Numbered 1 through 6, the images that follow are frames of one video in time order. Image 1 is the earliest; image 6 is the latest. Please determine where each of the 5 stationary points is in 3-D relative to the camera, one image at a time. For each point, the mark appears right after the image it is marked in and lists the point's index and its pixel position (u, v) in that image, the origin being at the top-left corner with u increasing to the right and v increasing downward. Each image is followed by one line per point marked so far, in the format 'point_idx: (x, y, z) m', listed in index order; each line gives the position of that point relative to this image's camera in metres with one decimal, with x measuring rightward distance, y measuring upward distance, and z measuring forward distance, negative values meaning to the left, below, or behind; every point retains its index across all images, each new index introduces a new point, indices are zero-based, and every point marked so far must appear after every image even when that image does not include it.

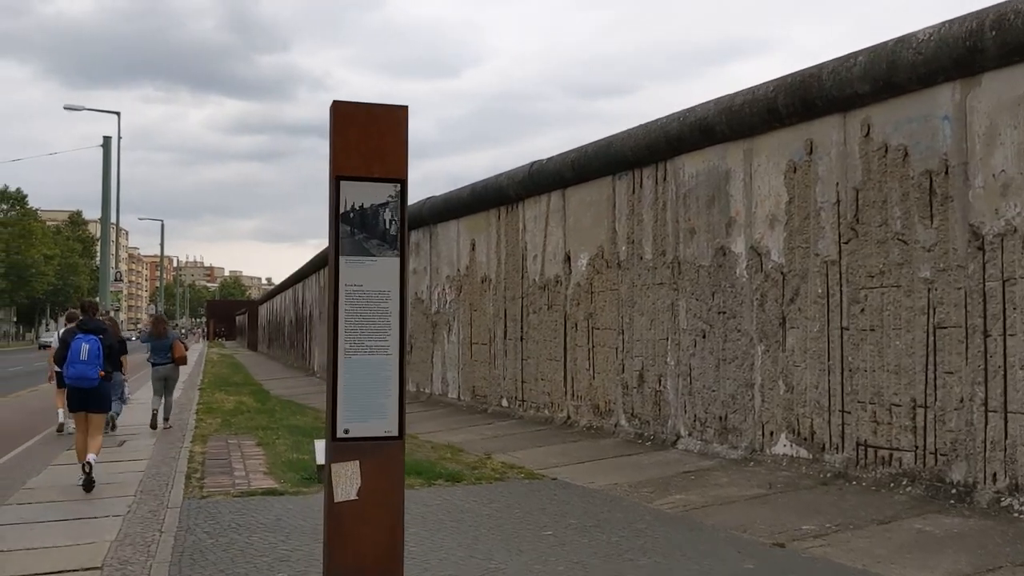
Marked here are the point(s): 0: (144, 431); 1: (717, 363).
0: (-5.3, -2.1, +13.6) m
1: (+2.1, -0.8, +9.5) m
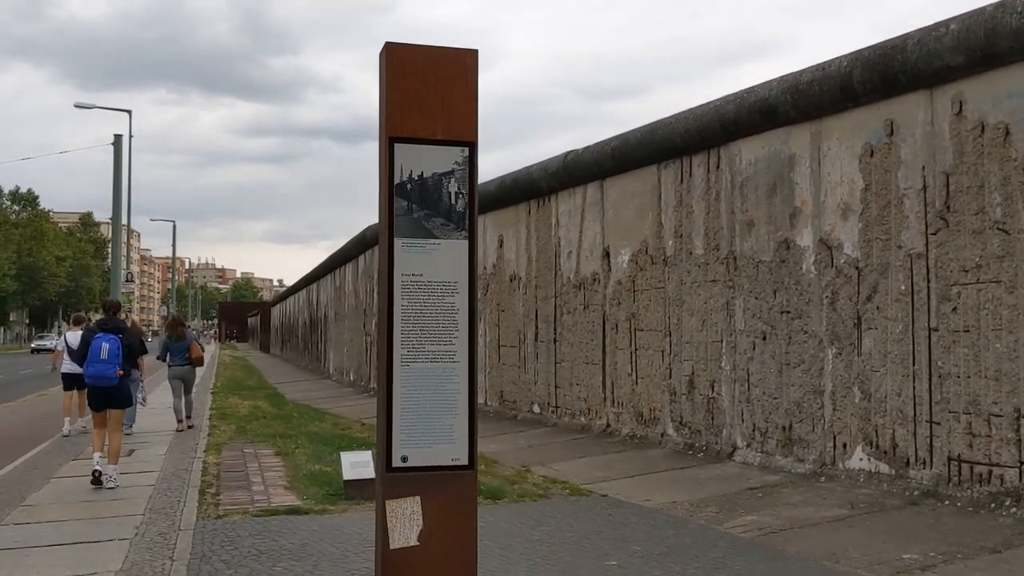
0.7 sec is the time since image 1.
0: (-4.9, -2.1, +12.8) m
1: (+2.5, -0.7, +8.7) m
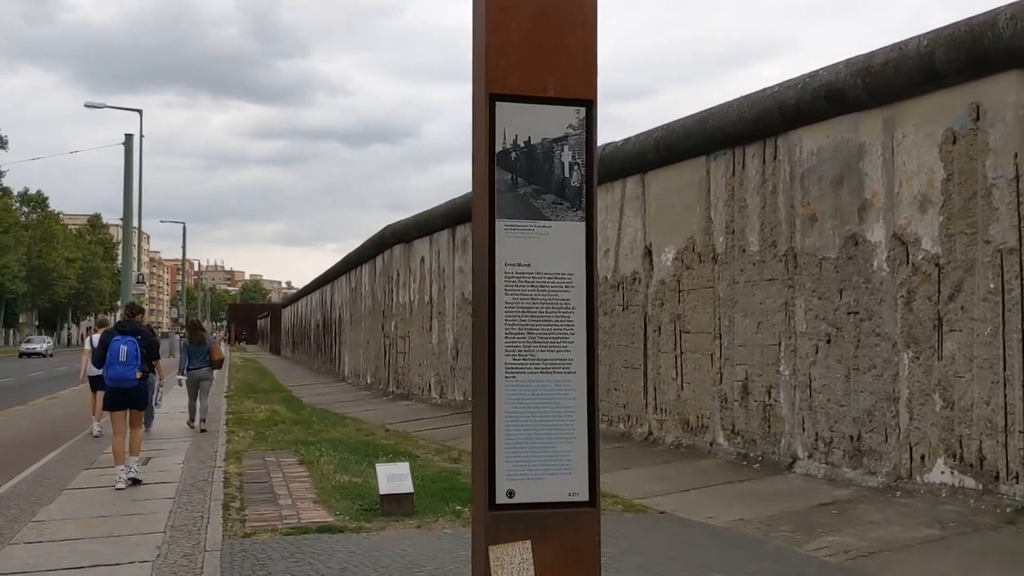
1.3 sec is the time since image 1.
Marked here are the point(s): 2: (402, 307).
0: (-4.5, -2.1, +12.2) m
1: (+2.9, -0.7, +8.0) m
2: (-2.3, -0.4, +19.2) m
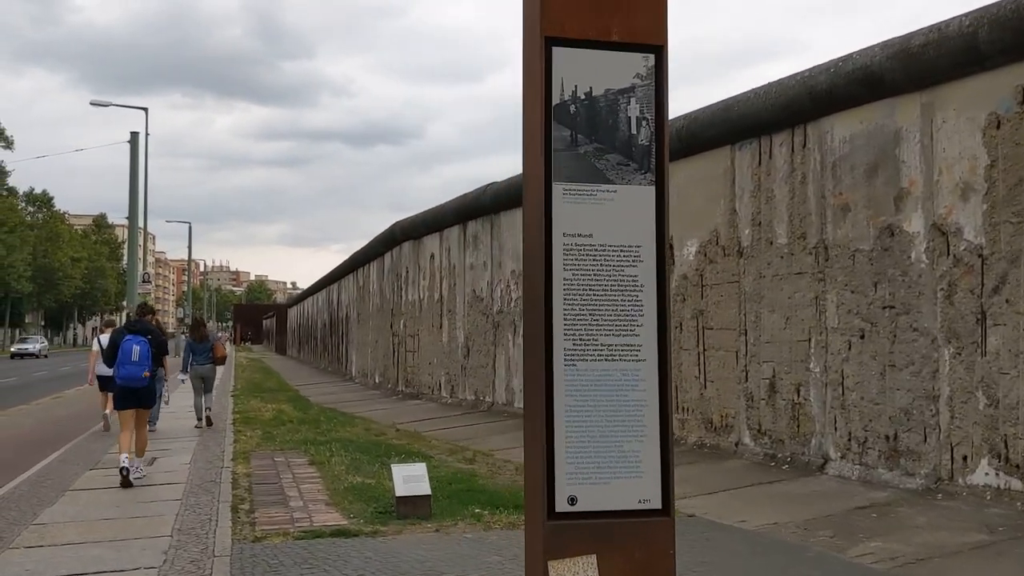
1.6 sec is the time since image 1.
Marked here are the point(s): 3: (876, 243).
0: (-4.3, -2.0, +11.9) m
1: (+3.1, -0.7, +7.7) m
2: (-2.0, -0.3, +18.9) m
3: (+3.0, +0.4, +7.7) m
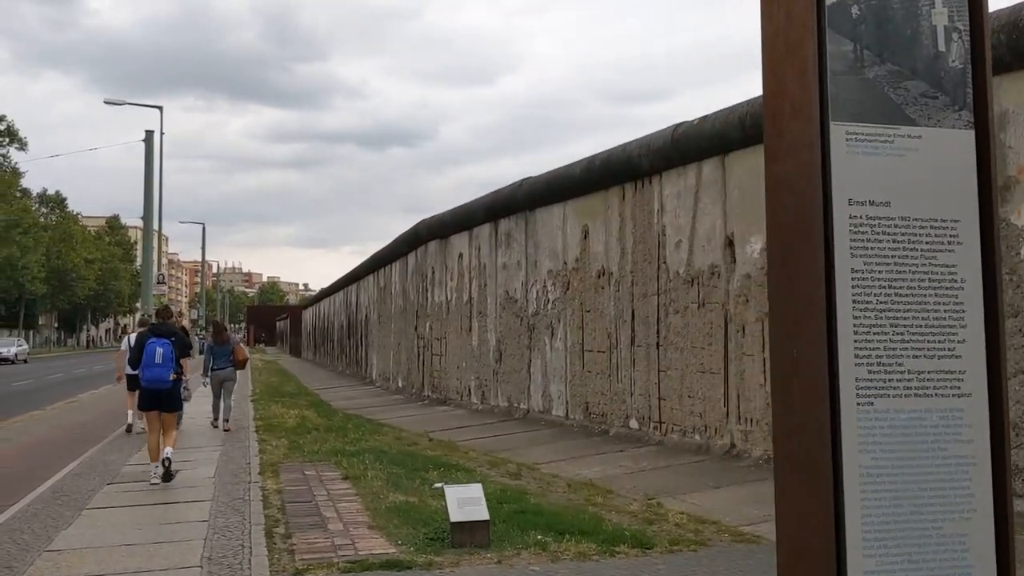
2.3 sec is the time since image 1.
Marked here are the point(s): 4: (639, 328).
0: (-3.8, -2.0, +11.2) m
1: (+3.5, -0.7, +6.9) m
2: (-1.5, -0.4, +18.1) m
3: (+3.5, +0.4, +7.0) m
4: (+1.5, -0.5, +11.1) m
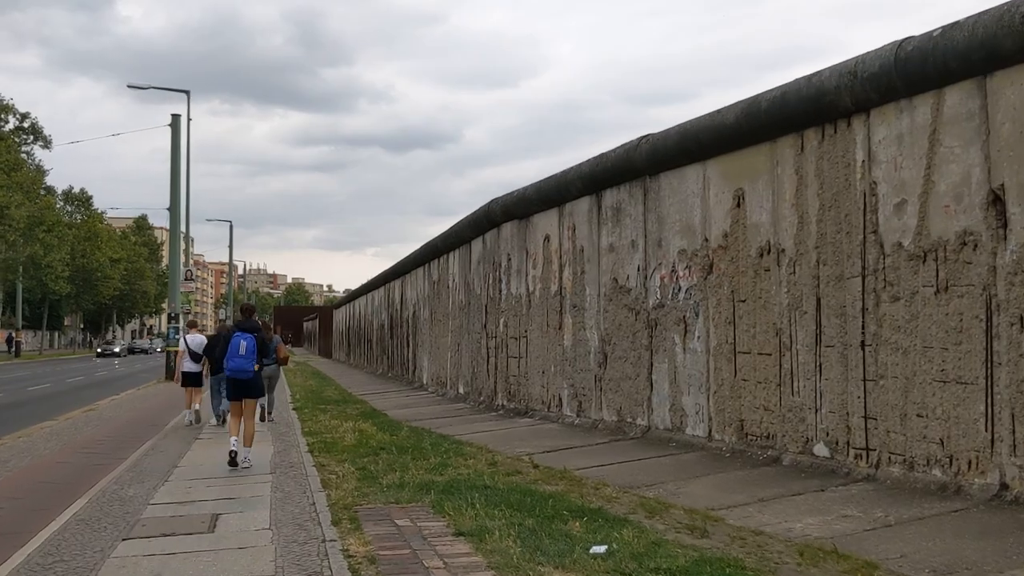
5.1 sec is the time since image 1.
0: (-2.5, -1.8, +8.5) m
1: (+4.7, -0.5, +4.0) m
2: (0.0, -0.2, +15.4) m
3: (+4.7, +0.6, +4.1) m
4: (+2.8, -0.3, +8.3) m
